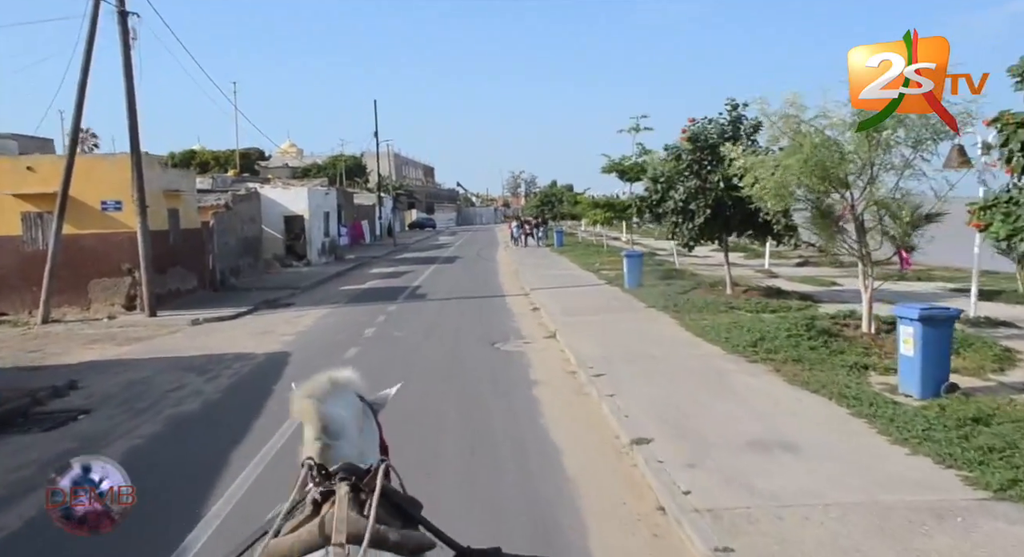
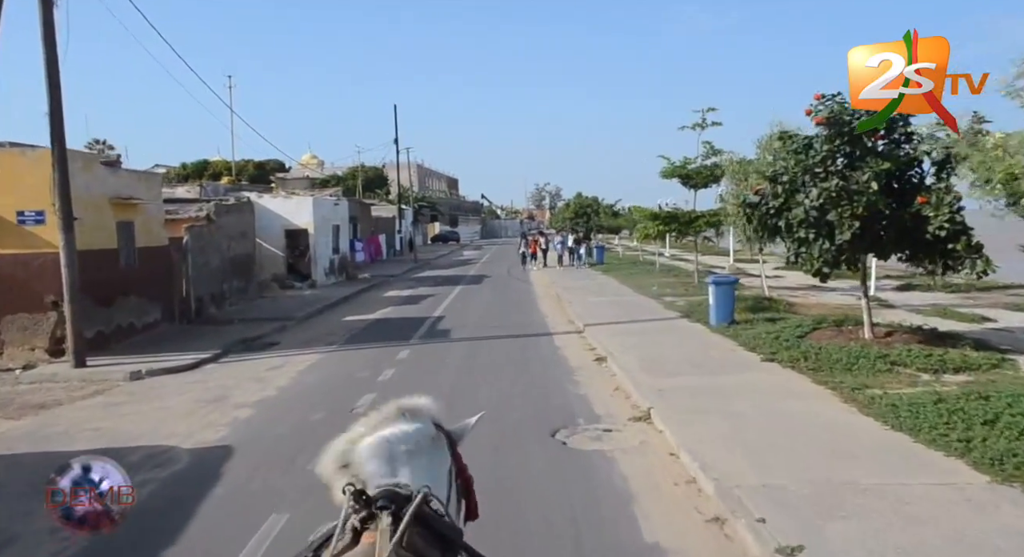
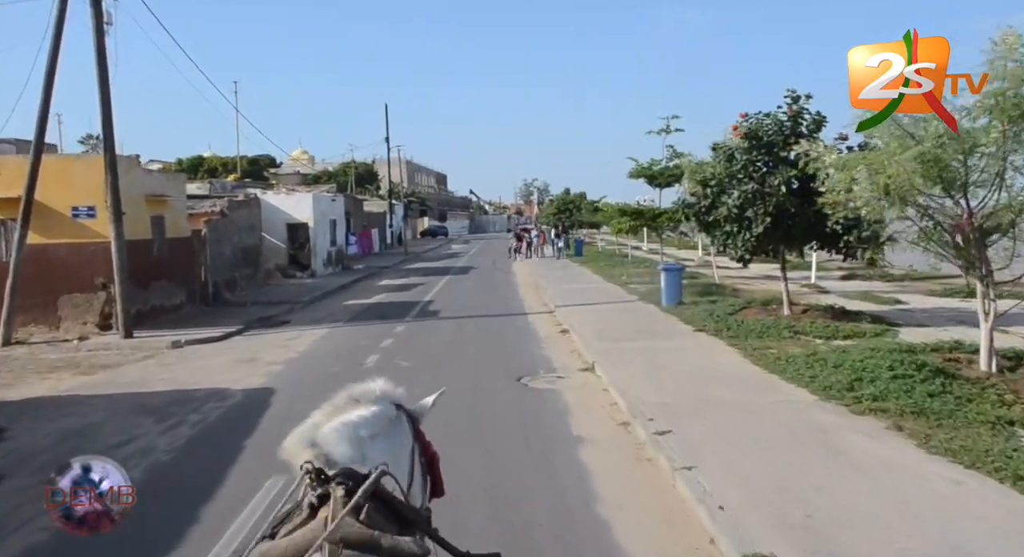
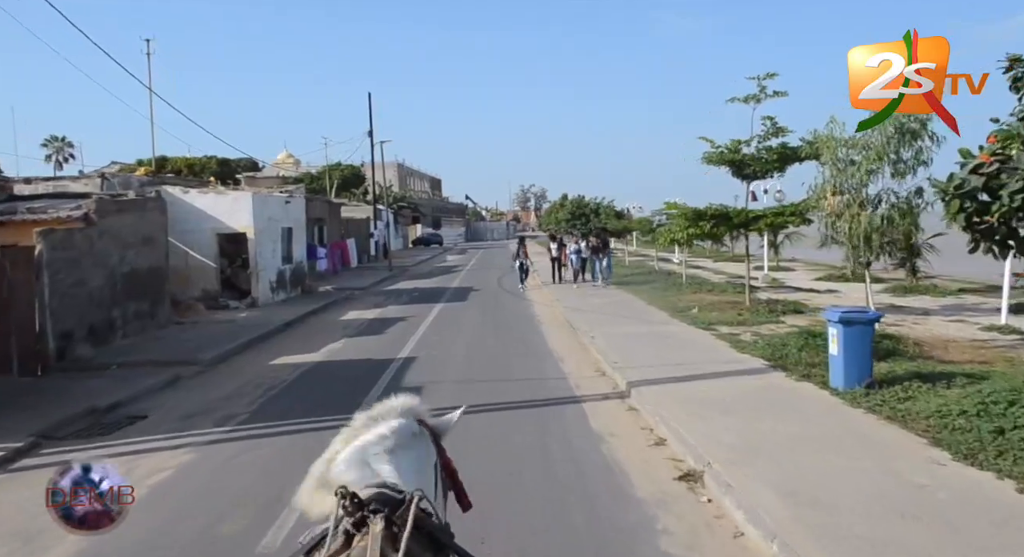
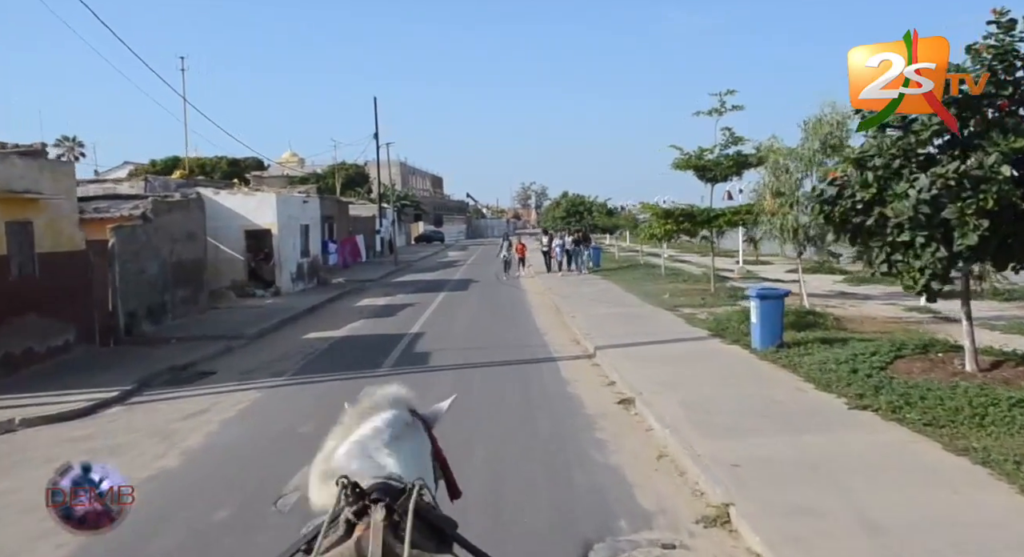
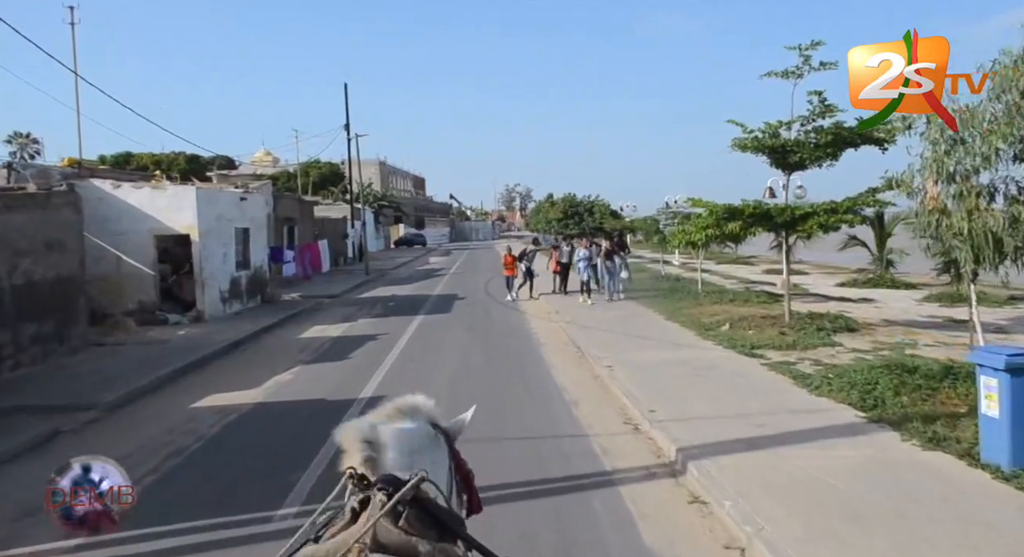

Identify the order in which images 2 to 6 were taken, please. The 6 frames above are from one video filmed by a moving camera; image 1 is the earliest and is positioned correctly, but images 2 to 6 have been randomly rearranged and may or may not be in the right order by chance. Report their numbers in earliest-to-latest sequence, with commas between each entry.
3, 2, 5, 4, 6
